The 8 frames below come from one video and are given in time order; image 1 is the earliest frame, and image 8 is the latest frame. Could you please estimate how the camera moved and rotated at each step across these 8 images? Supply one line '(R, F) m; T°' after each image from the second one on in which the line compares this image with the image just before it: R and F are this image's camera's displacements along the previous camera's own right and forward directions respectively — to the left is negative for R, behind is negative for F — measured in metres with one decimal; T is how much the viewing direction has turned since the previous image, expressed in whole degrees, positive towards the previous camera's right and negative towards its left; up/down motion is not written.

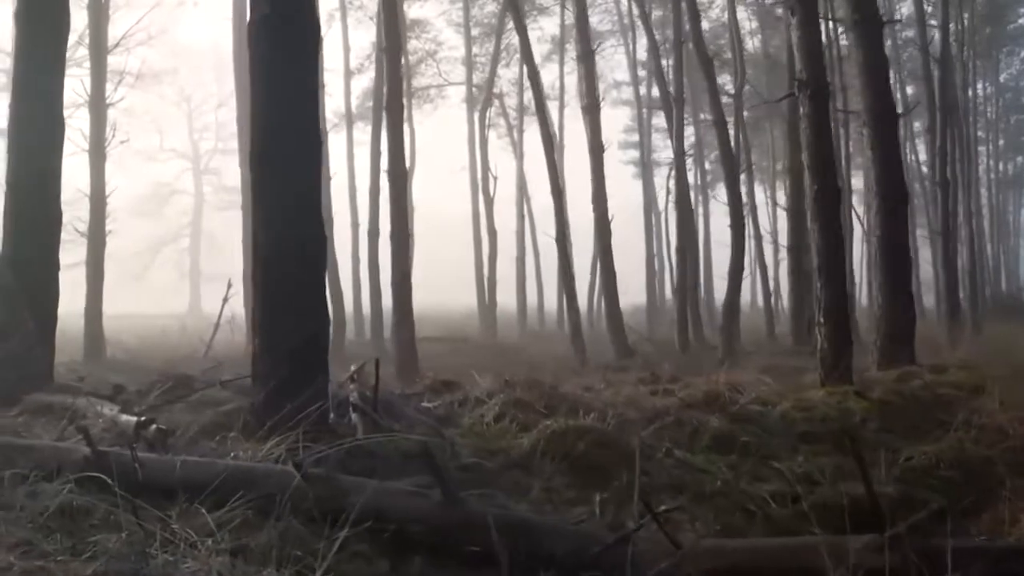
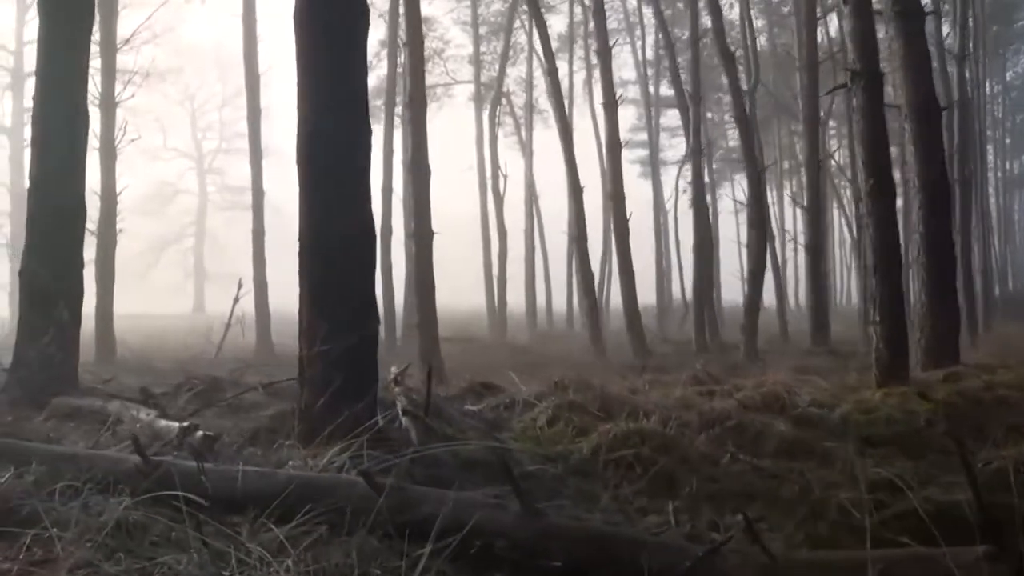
(-0.4, +0.4) m; 0°
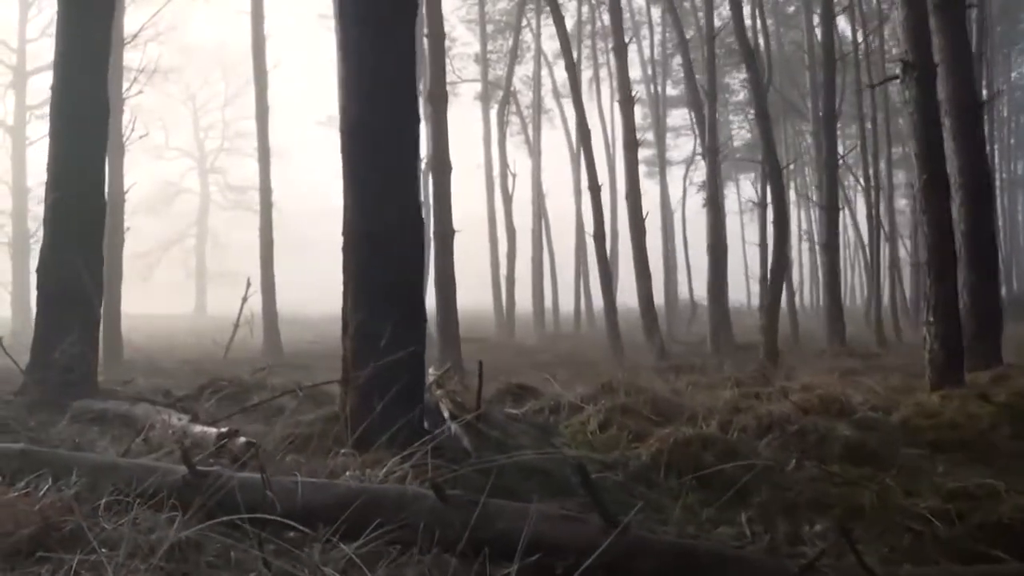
(-0.4, +0.4) m; 0°
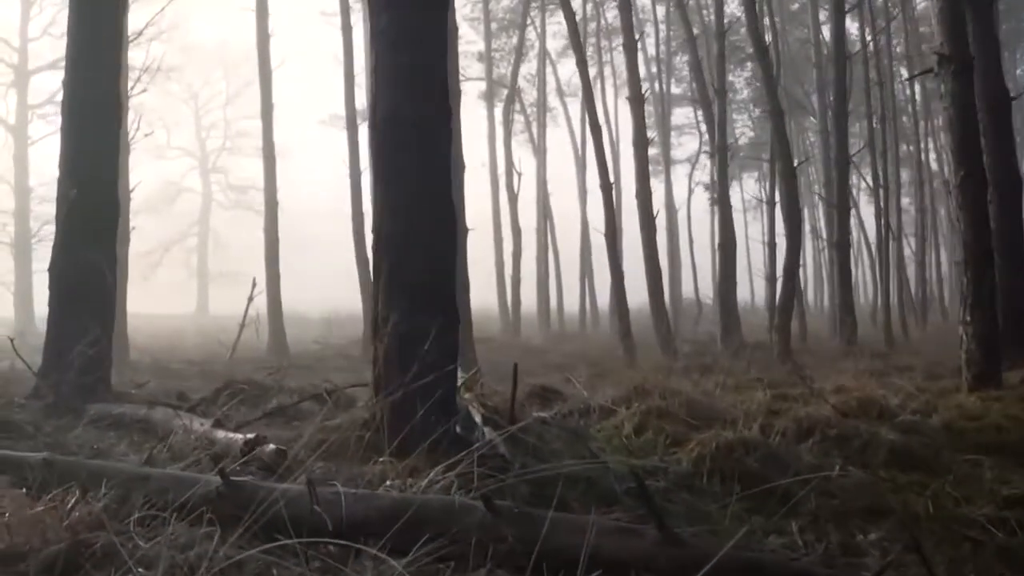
(-0.2, +0.2) m; 0°
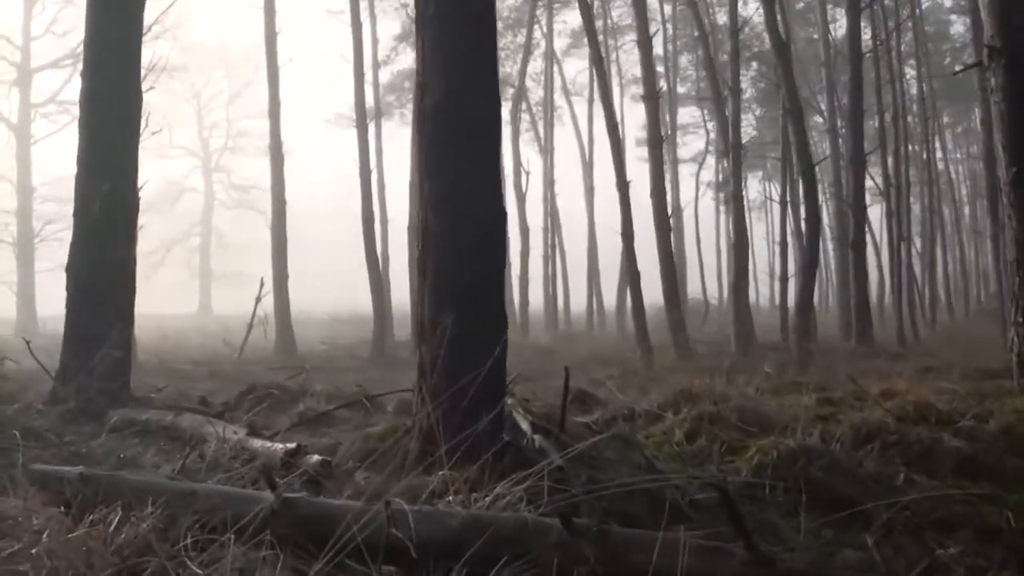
(-0.3, +0.3) m; 0°
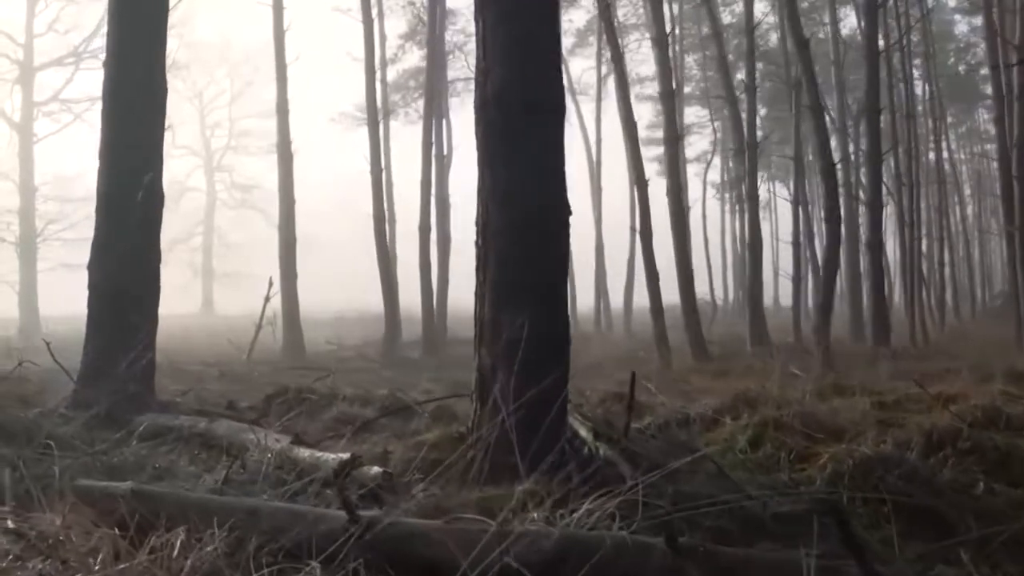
(-0.4, +0.3) m; 0°
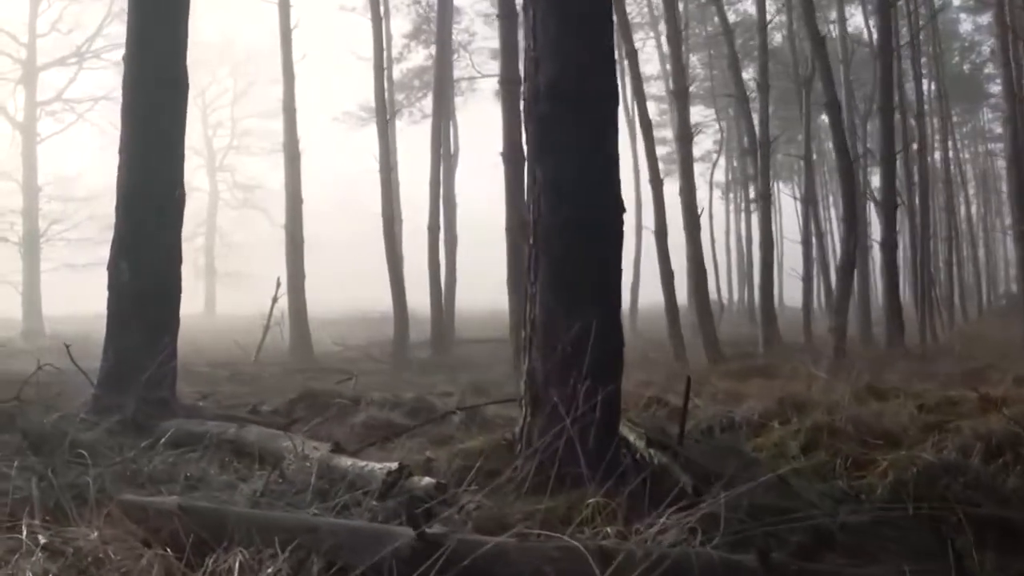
(-0.3, +0.2) m; 0°
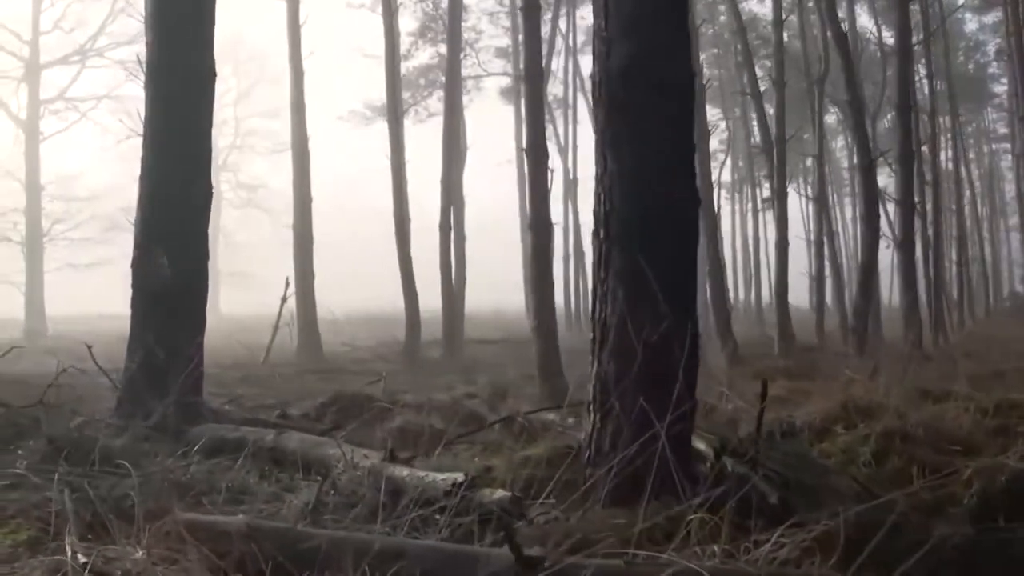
(-0.3, +0.3) m; 0°
